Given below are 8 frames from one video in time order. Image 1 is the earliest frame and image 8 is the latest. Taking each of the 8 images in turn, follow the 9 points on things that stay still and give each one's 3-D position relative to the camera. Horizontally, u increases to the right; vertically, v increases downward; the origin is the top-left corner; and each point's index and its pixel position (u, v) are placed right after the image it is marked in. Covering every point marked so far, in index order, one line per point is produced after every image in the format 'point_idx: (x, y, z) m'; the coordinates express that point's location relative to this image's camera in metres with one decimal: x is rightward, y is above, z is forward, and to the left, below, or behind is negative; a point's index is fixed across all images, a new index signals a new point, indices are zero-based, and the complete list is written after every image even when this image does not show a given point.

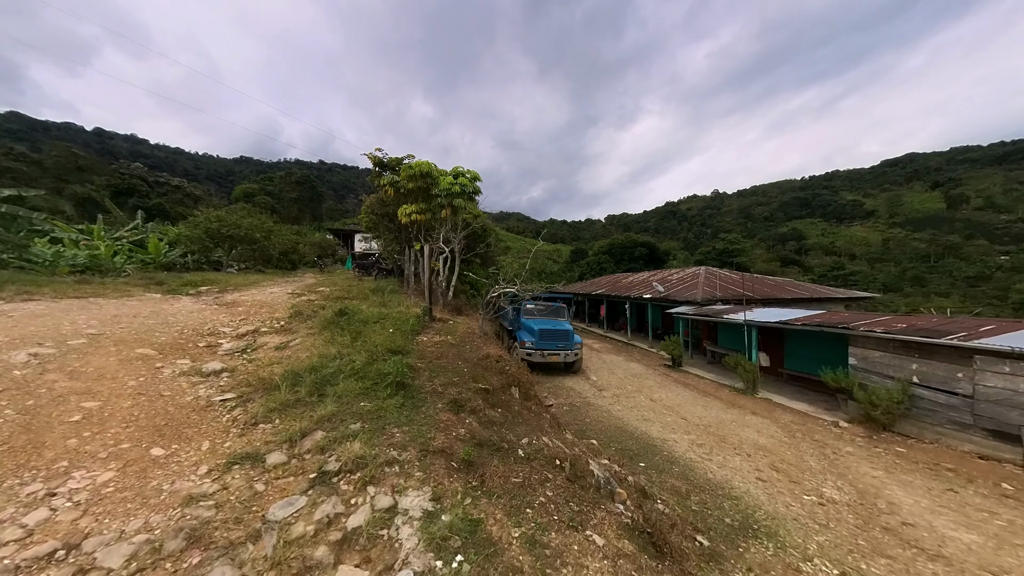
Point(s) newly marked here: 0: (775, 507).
0: (+4.1, -3.4, +4.5) m
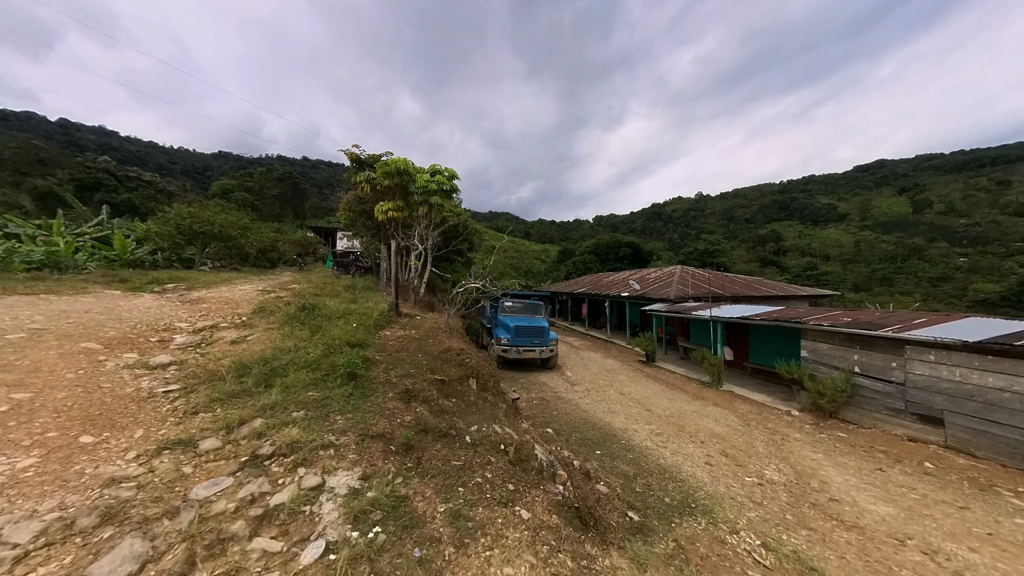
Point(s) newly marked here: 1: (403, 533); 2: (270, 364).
0: (+3.4, -3.3, +4.8) m
1: (-0.8, -1.8, +2.1) m
2: (-3.4, -1.1, +4.0) m
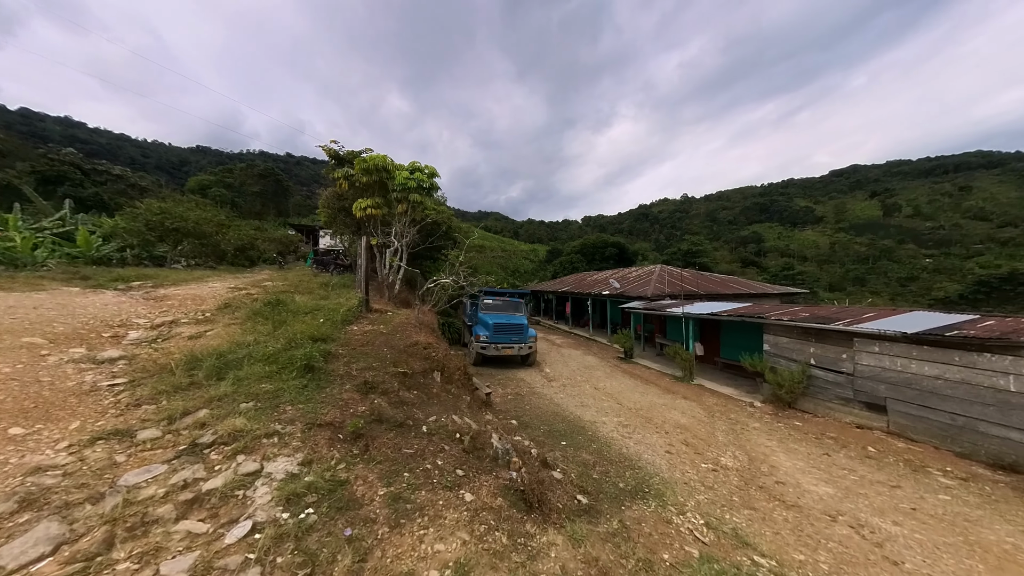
0: (+2.8, -3.2, +5.0) m
1: (-1.3, -1.7, +2.2) m
2: (-4.0, -1.0, +4.0) m
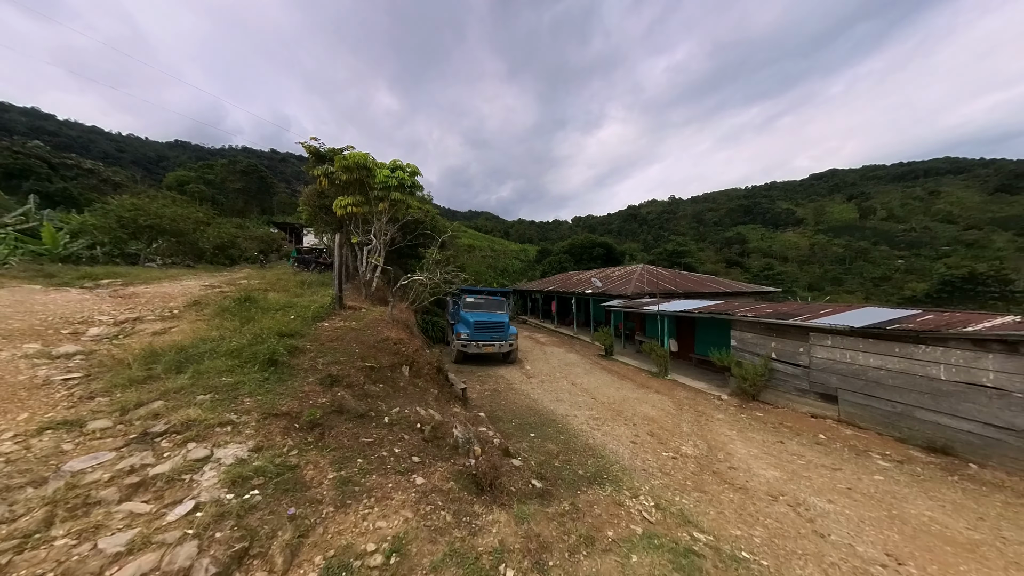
0: (+2.2, -3.2, +5.3) m
1: (-1.8, -1.6, +2.3) m
2: (-4.5, -0.9, +4.0) m
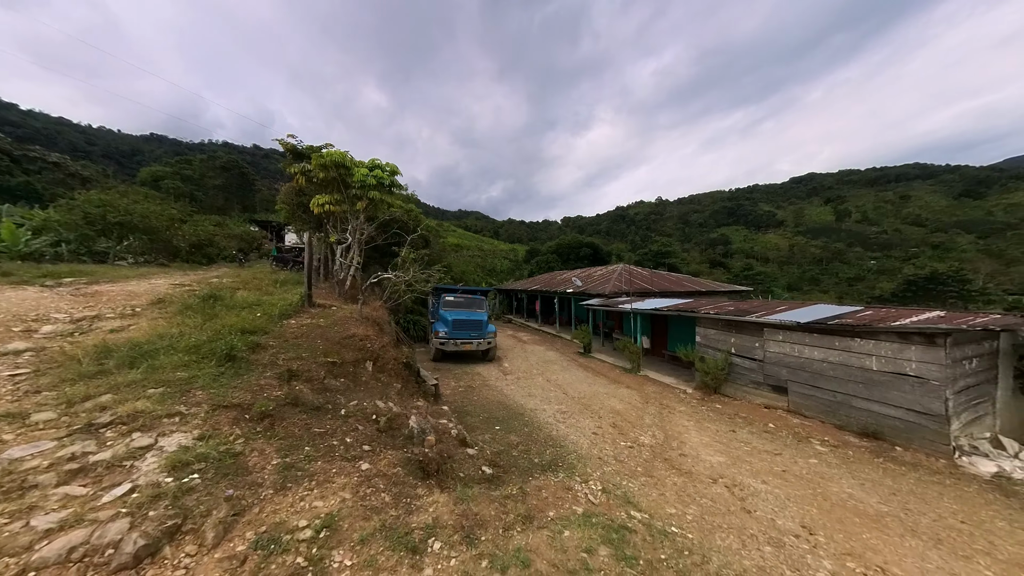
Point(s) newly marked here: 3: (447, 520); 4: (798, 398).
0: (+1.5, -3.1, +5.5) m
1: (-2.4, -1.6, +2.4) m
2: (-5.2, -0.8, +4.0) m
3: (-0.6, -2.2, +2.7) m
4: (+7.1, -2.7, +7.2) m
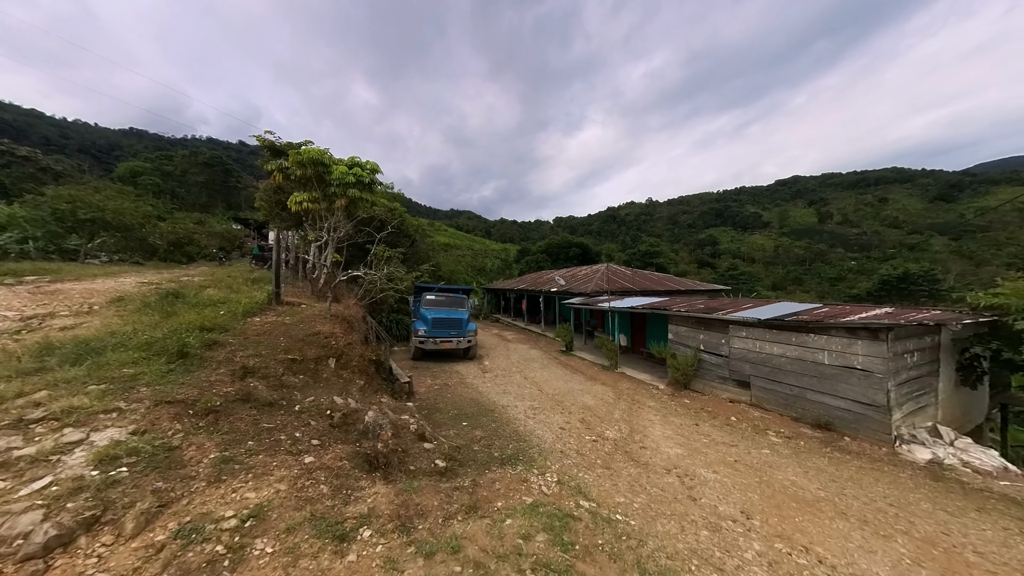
0: (+0.8, -3.1, +5.6) m
1: (-3.0, -1.5, +2.4) m
2: (-5.8, -0.8, +4.0) m
3: (-1.2, -2.1, +2.8) m
4: (+6.4, -2.7, +7.4) m
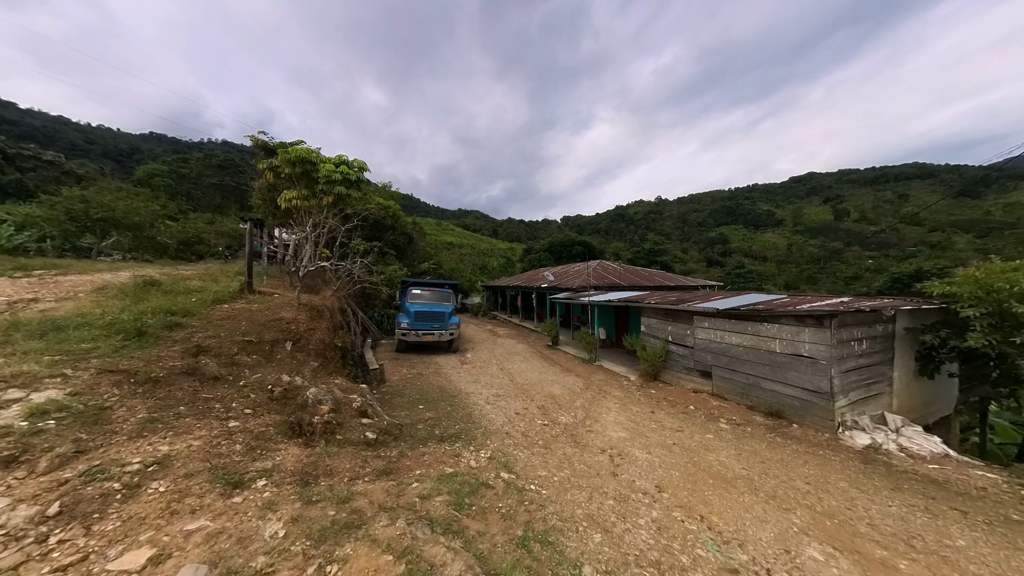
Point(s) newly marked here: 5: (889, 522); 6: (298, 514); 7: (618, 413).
0: (-0.2, -2.8, +5.9) m
1: (-4.1, -1.3, +2.8) m
2: (-6.9, -0.5, +4.4) m
3: (-2.3, -1.9, +3.0) m
4: (+5.4, -2.4, +7.5) m
5: (+4.5, -2.8, +3.4) m
6: (-1.8, -1.9, +2.4) m
7: (+2.6, -3.0, +6.9) m
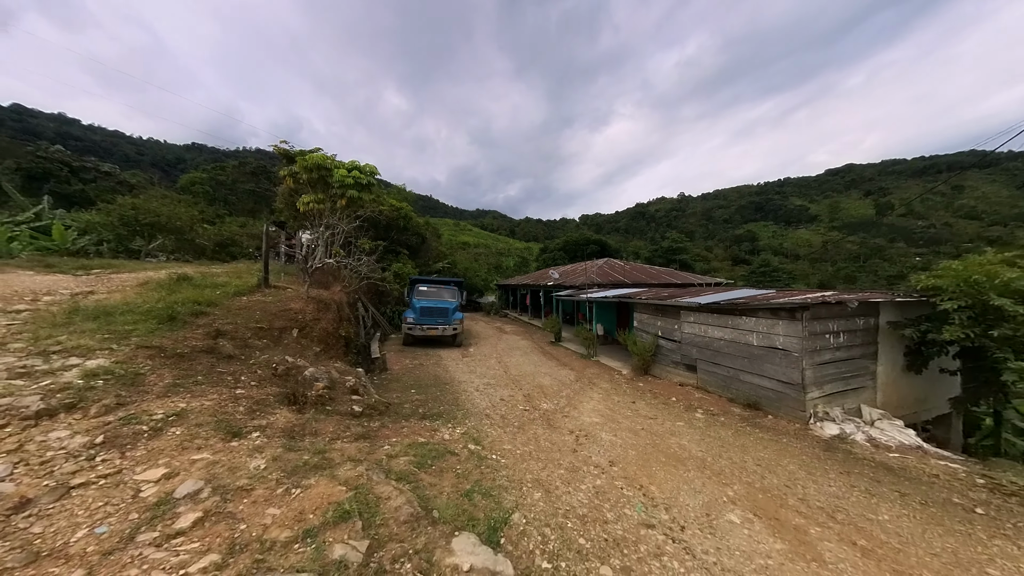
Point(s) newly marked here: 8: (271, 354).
0: (-0.7, -2.7, +6.3) m
1: (-4.8, -1.2, +3.5) m
2: (-7.4, -0.4, +5.3) m
3: (-2.9, -1.7, +3.7) m
4: (+5.1, -2.3, +7.6) m
5: (+3.9, -2.7, +3.6) m
6: (-2.4, -1.7, +3.0) m
7: (+2.2, -2.9, +7.2) m
8: (-4.5, -1.3, +5.4) m
